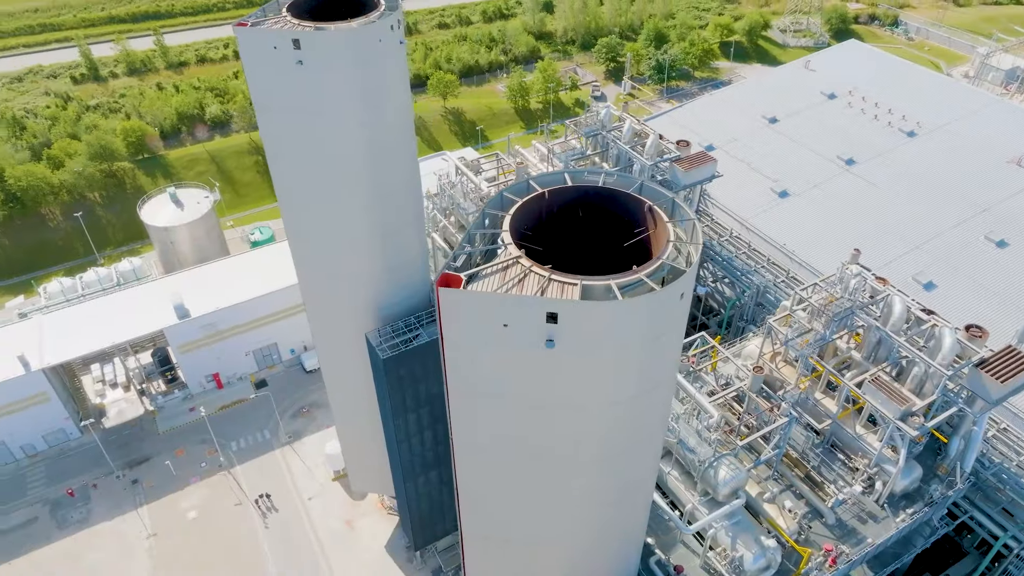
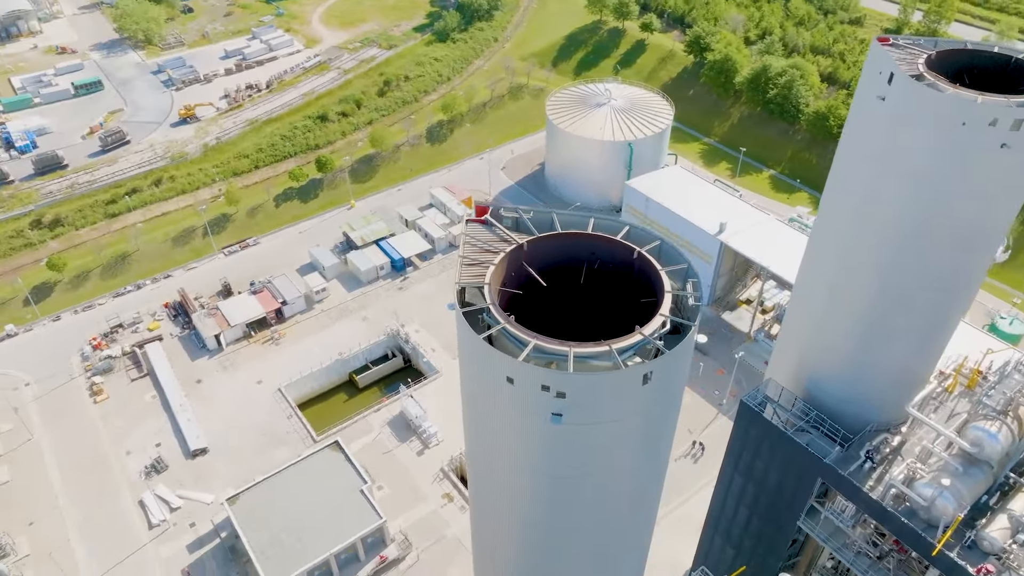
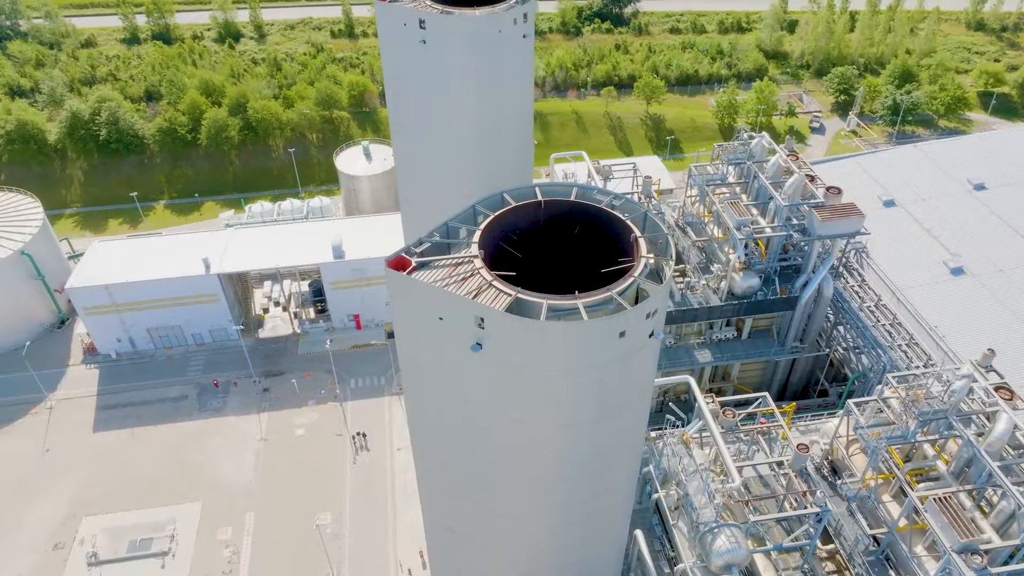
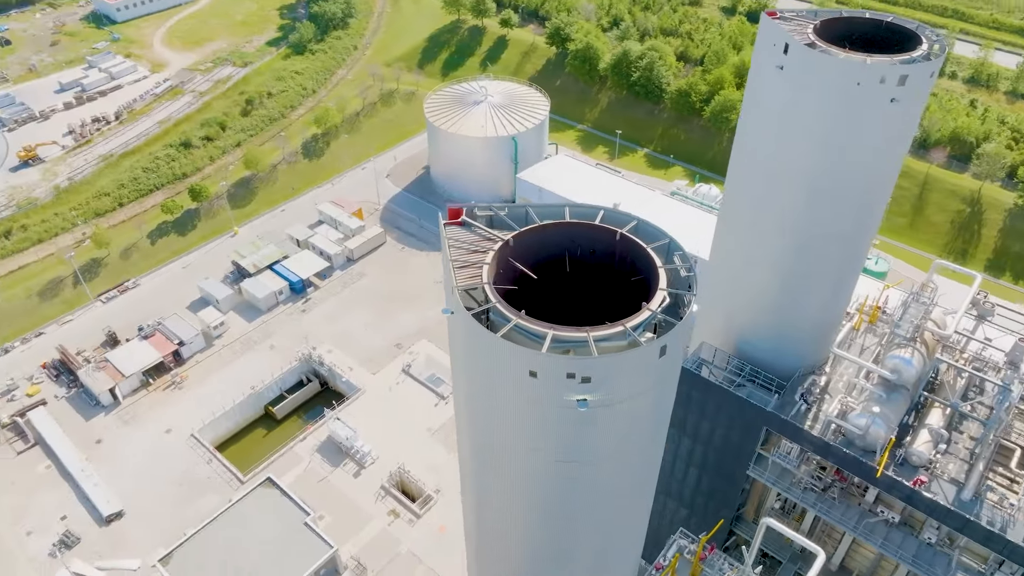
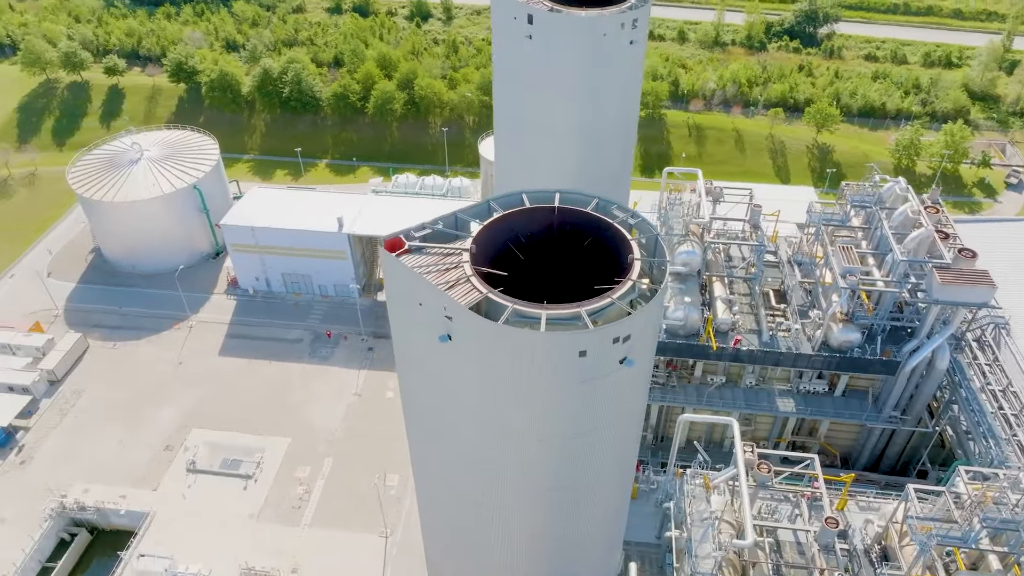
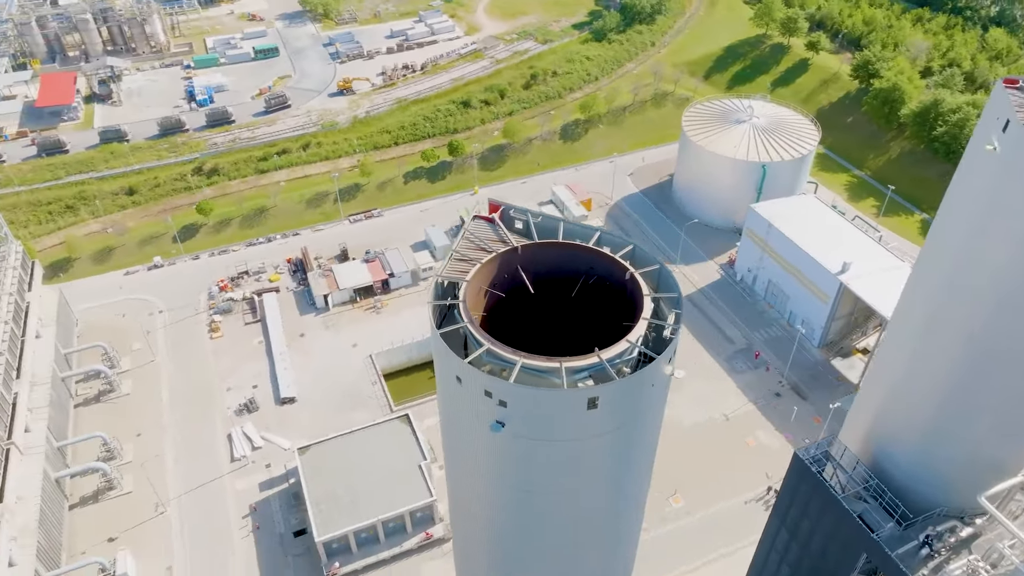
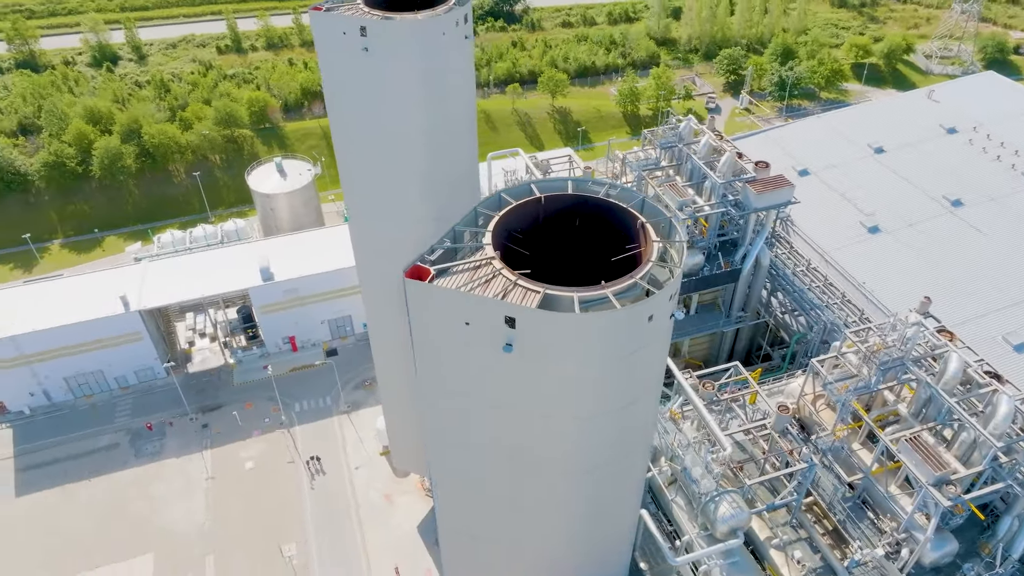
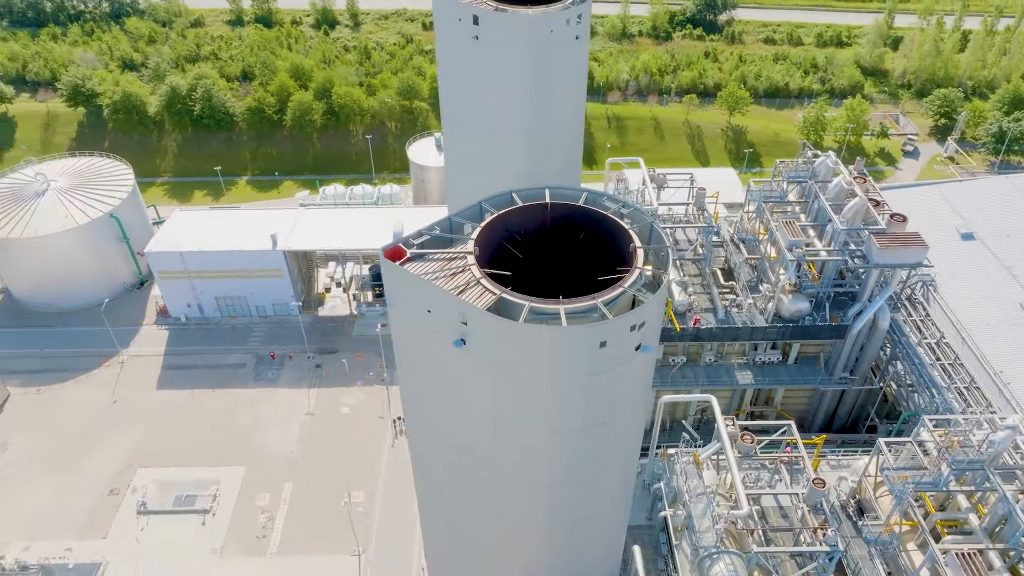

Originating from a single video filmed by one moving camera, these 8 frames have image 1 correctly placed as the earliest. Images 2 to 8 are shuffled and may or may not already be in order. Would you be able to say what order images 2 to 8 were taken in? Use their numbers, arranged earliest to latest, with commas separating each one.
7, 3, 8, 5, 4, 2, 6
